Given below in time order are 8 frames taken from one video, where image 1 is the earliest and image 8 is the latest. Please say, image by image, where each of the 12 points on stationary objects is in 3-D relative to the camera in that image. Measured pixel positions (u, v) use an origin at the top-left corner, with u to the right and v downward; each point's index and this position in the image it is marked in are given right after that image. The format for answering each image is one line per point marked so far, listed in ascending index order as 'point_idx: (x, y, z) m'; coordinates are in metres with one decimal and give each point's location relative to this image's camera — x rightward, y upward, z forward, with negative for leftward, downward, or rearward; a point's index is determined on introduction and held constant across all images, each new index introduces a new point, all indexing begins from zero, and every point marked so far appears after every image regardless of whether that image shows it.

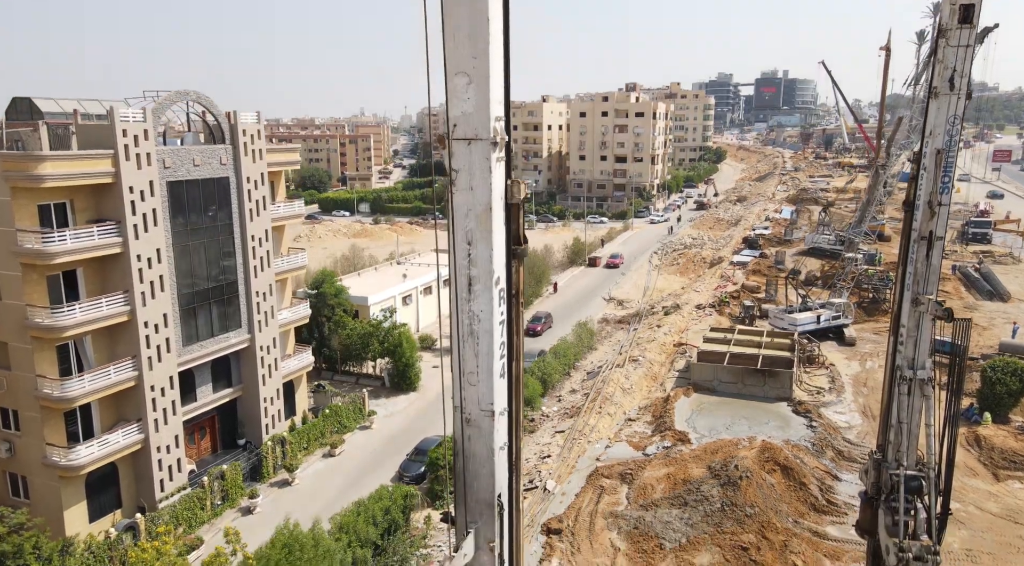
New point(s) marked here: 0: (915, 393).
0: (+6.6, -1.8, +12.4) m
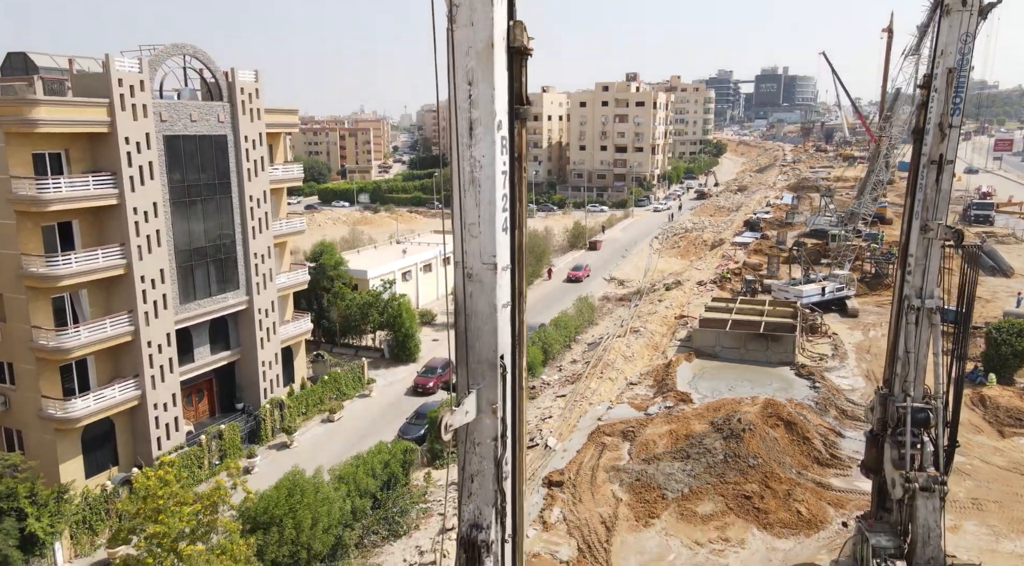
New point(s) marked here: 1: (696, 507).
0: (+6.6, -0.6, +12.2) m
1: (+4.0, -4.9, +16.6) m
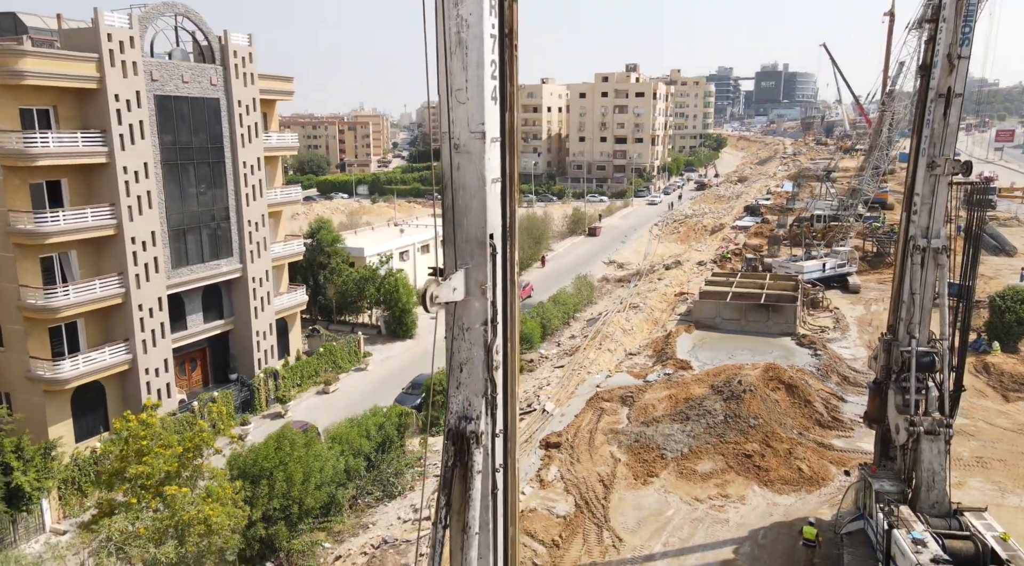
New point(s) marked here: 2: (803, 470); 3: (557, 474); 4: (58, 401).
0: (+6.5, +0.3, +11.9) m
1: (+3.9, -3.9, +16.3) m
2: (+6.1, -3.9, +15.9) m
3: (+1.0, -4.0, +16.1) m
4: (-11.0, -2.9, +18.5) m
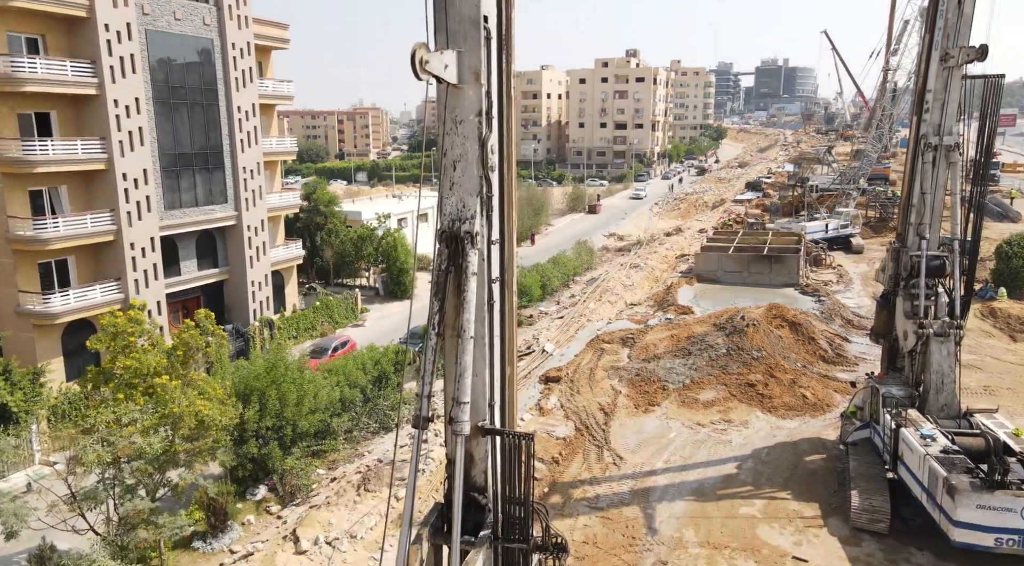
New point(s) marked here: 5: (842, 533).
0: (+6.5, +1.8, +11.6) m
1: (+3.9, -2.3, +16.0) m
2: (+6.1, -2.3, +15.6) m
3: (+0.9, -2.5, +15.8) m
4: (-11.1, -1.3, +18.2) m
5: (+4.7, -3.5, +10.8) m
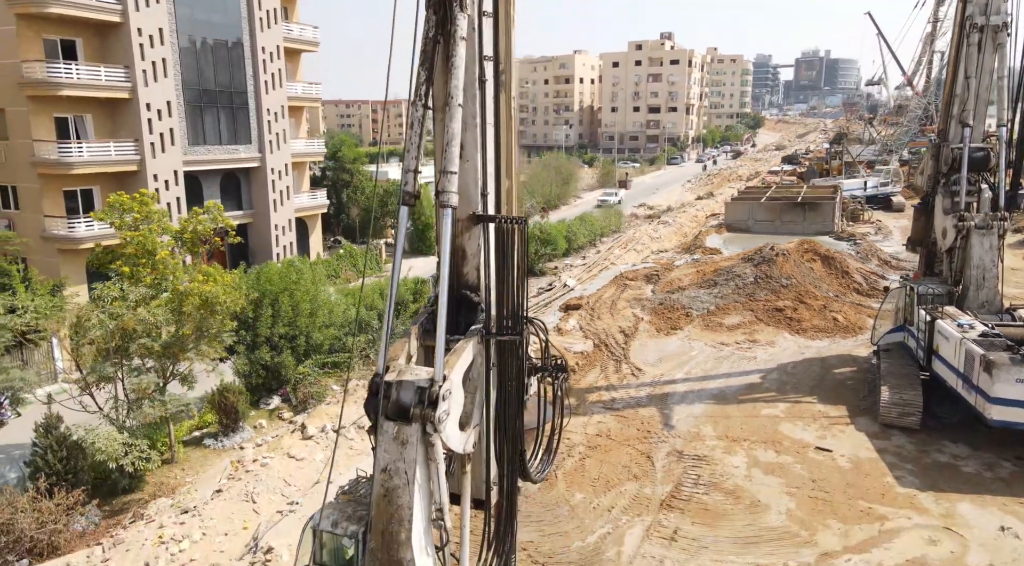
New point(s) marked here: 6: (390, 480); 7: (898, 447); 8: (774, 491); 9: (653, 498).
0: (+6.7, +3.4, +10.9) m
1: (+4.3, -0.7, +15.5) m
2: (+6.4, -0.7, +15.0) m
3: (+1.3, -0.8, +15.4) m
4: (-10.6, +0.5, +18.3) m
5: (+4.9, -2.0, +10.3) m
6: (-0.8, -1.3, +5.0) m
7: (+4.9, -2.1, +9.7) m
8: (+3.0, -2.4, +8.8) m
9: (+1.6, -2.5, +8.7) m
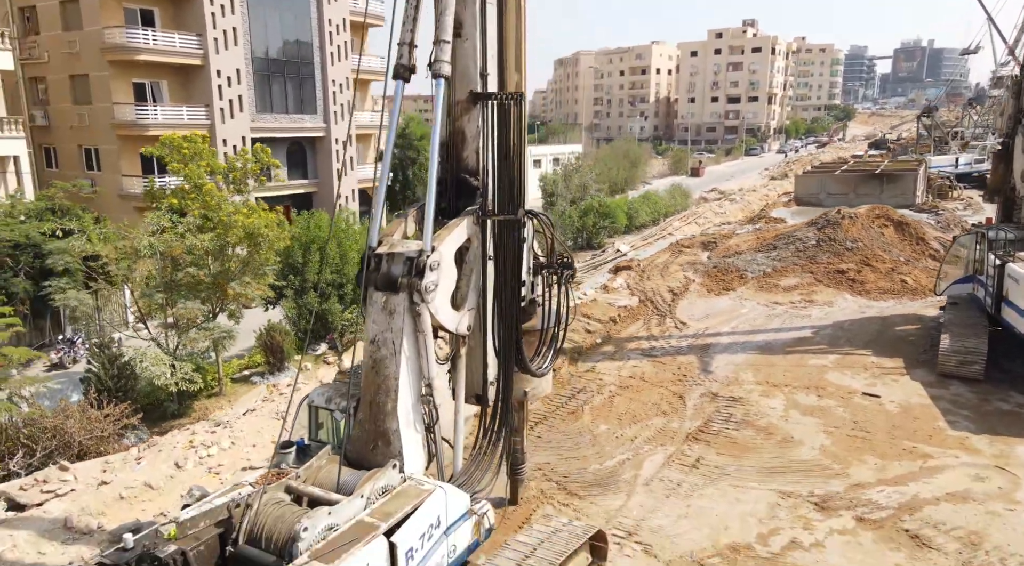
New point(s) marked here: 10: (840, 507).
0: (+7.3, +4.1, +10.1) m
1: (+5.2, 0.0, +14.9) m
2: (+7.3, 0.0, +14.2) m
3: (+2.2, 0.0, +15.1) m
4: (-9.2, +1.5, +19.2) m
5: (+5.3, -1.2, +9.7) m
6: (-0.9, -0.5, +5.0) m
7: (+5.3, -1.3, +9.1) m
8: (+3.3, -1.6, +8.4) m
9: (+1.9, -1.6, +8.5) m
10: (+2.9, -2.0, +6.8) m
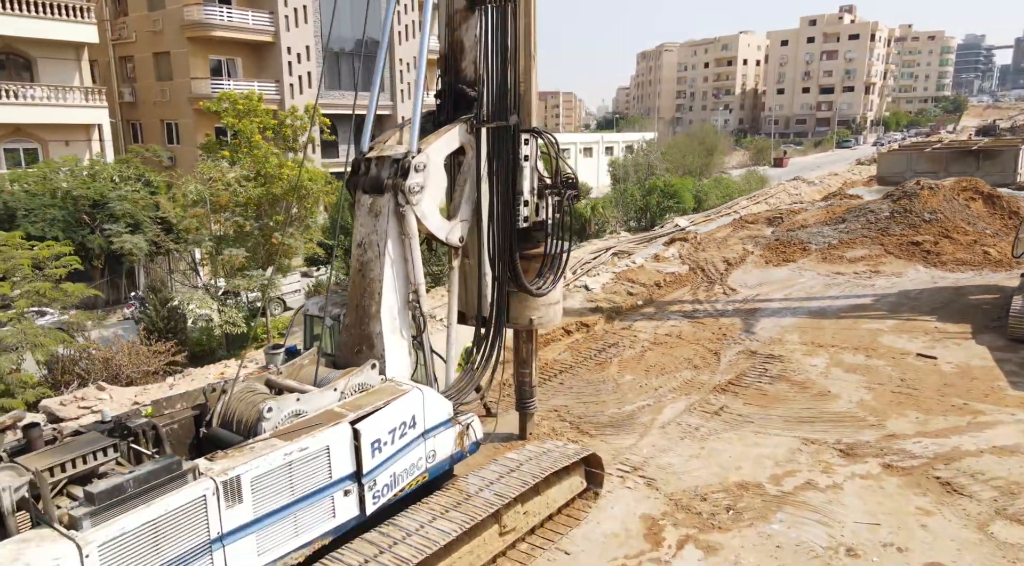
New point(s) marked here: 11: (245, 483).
0: (+7.8, +4.6, +9.2) m
1: (+6.2, +0.5, +14.2) m
2: (+8.2, +0.4, +13.3) m
3: (+3.2, +0.6, +14.7) m
4: (-7.7, +2.4, +20.0) m
5: (+5.6, -0.7, +9.0) m
6: (-1.0, +0.2, +5.0) m
7: (+5.6, -0.8, +8.5) m
8: (+3.5, -1.1, +8.0) m
9: (+2.1, -1.1, +8.2) m
10: (+3.0, -1.4, +6.4) m
11: (-1.3, -1.0, +3.7) m
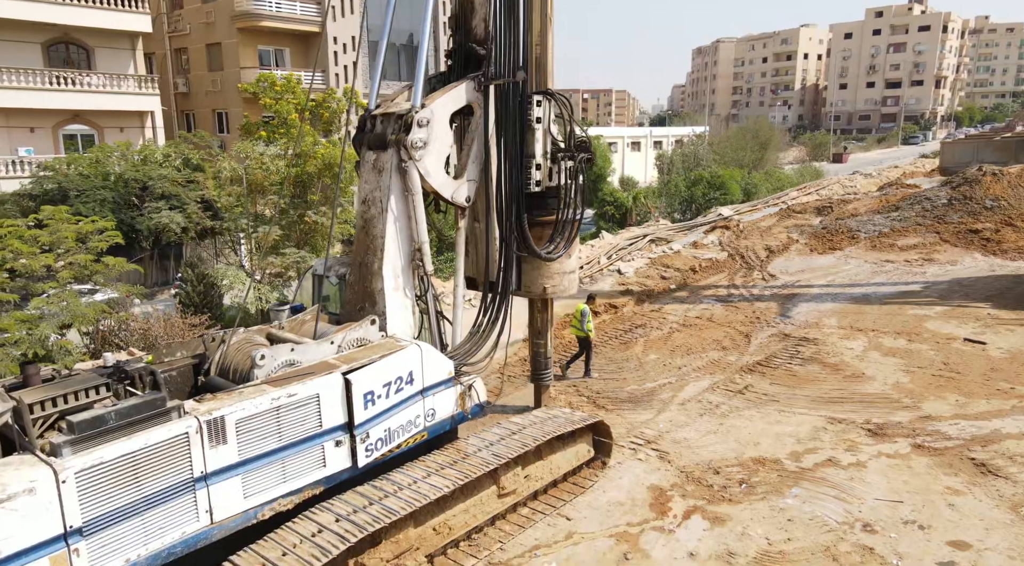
0: (+8.1, +4.7, +8.6) m
1: (+6.8, +0.7, +13.7) m
2: (+8.7, +0.6, +12.6) m
3: (+3.9, +0.8, +14.4) m
4: (-6.6, +2.8, +20.4) m
5: (+5.9, -0.5, +8.6) m
6: (-0.9, +0.5, +4.9) m
7: (+5.8, -0.7, +8.0) m
8: (+3.7, -0.9, +7.6) m
9: (+2.3, -0.8, +7.9) m
10: (+3.1, -1.2, +6.1) m
11: (-1.4, -0.7, +3.7) m
